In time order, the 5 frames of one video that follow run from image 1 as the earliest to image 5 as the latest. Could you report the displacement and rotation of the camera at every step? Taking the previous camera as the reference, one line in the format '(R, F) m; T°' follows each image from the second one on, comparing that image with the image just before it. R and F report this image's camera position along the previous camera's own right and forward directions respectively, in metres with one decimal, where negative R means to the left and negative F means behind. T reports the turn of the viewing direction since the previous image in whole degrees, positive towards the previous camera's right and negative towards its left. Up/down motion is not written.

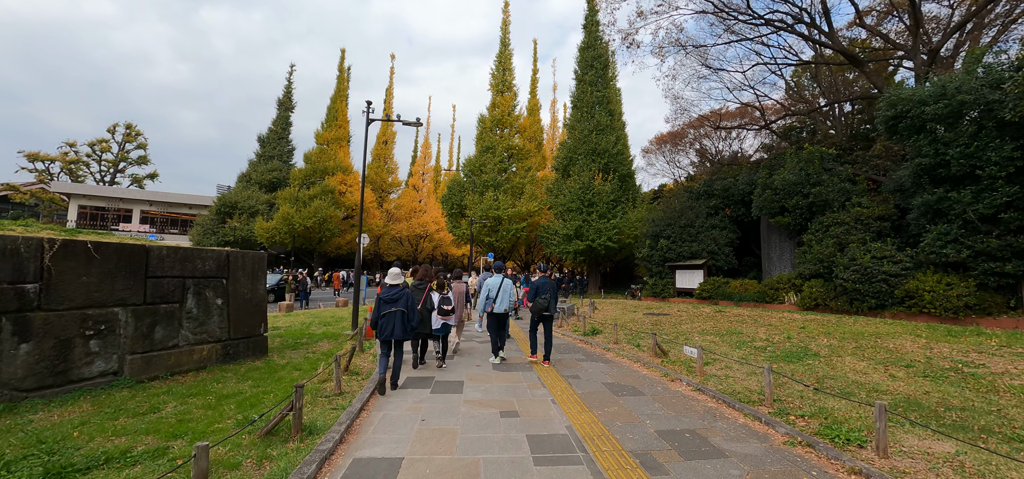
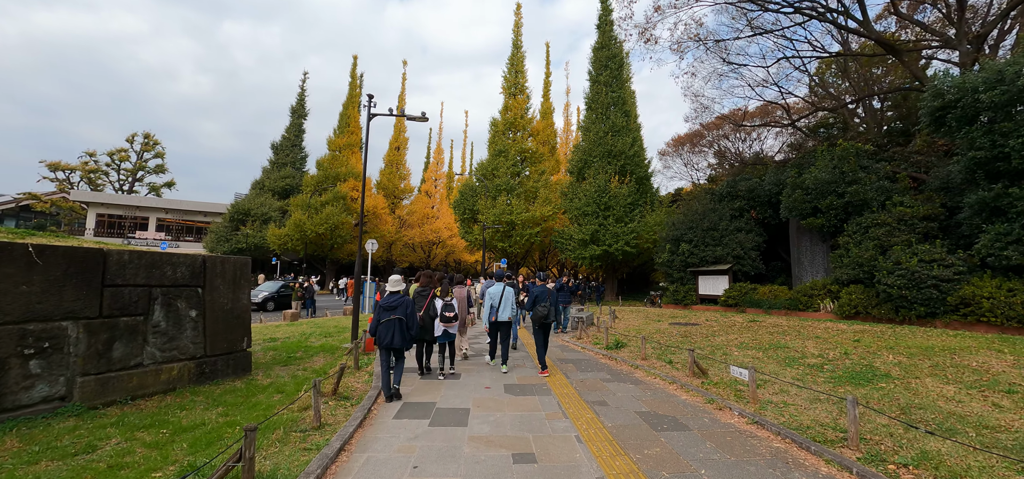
(0.0, +0.7) m; -2°
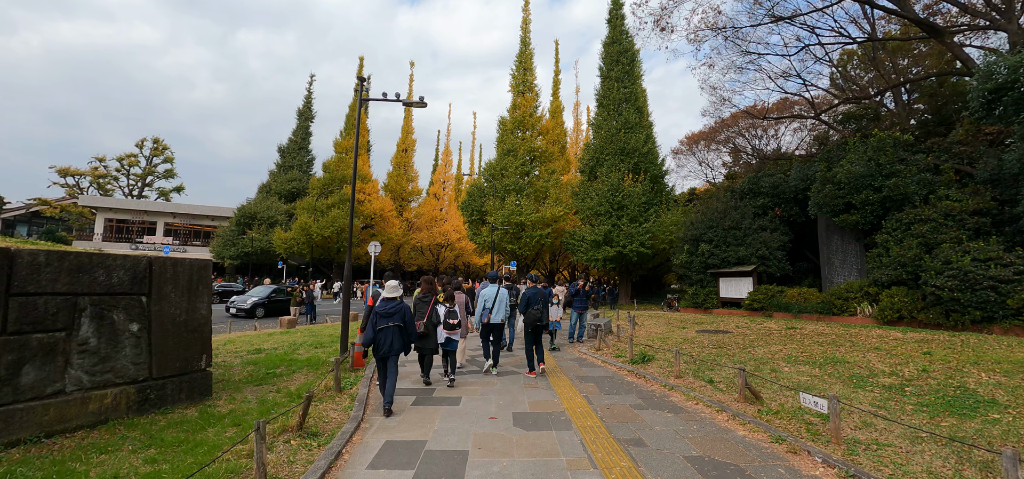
(0.0, +0.9) m; -1°
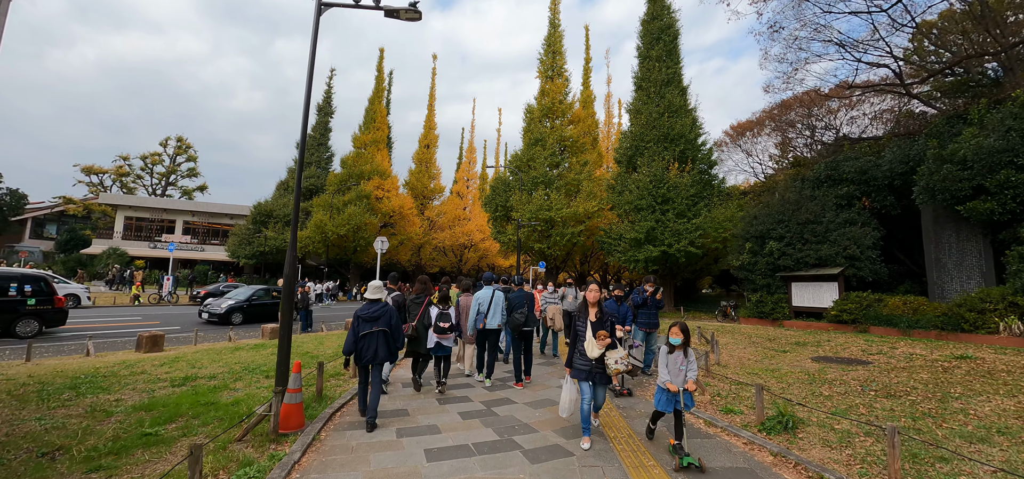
(-0.1, +2.5) m; -3°
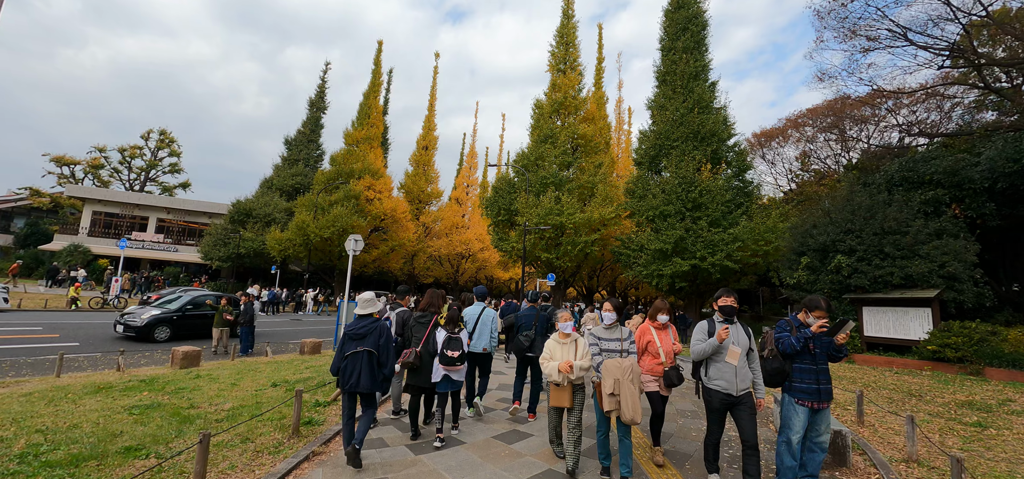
(-0.3, +2.8) m; 0°
